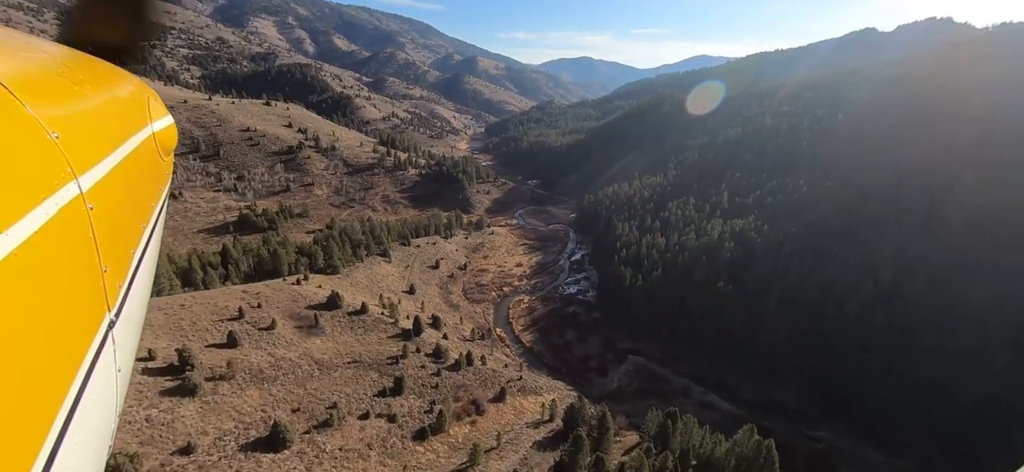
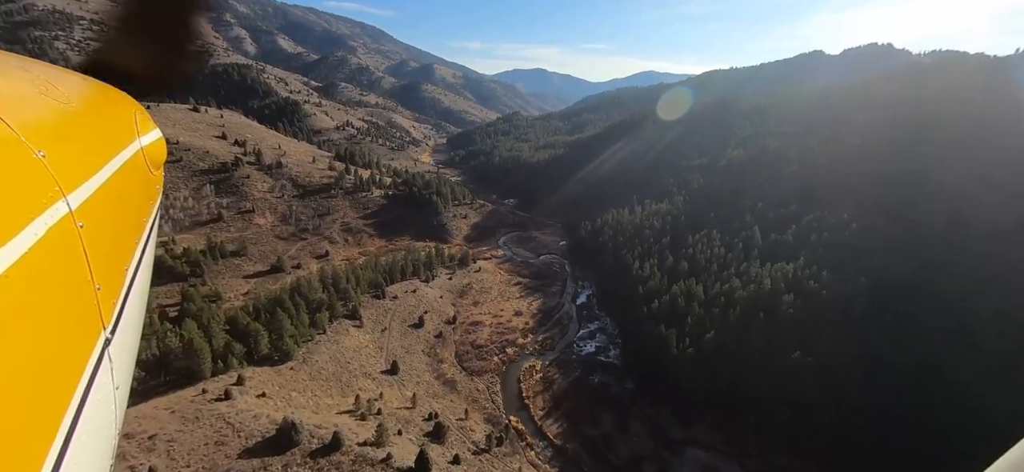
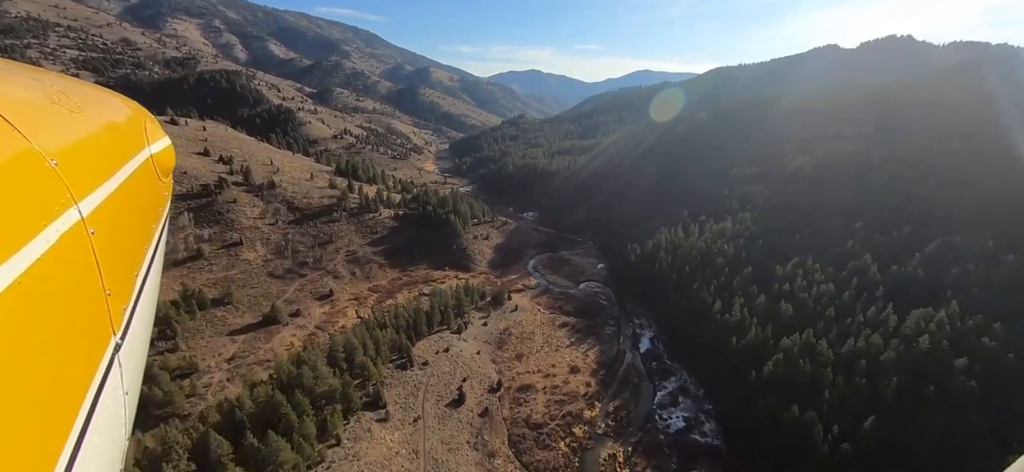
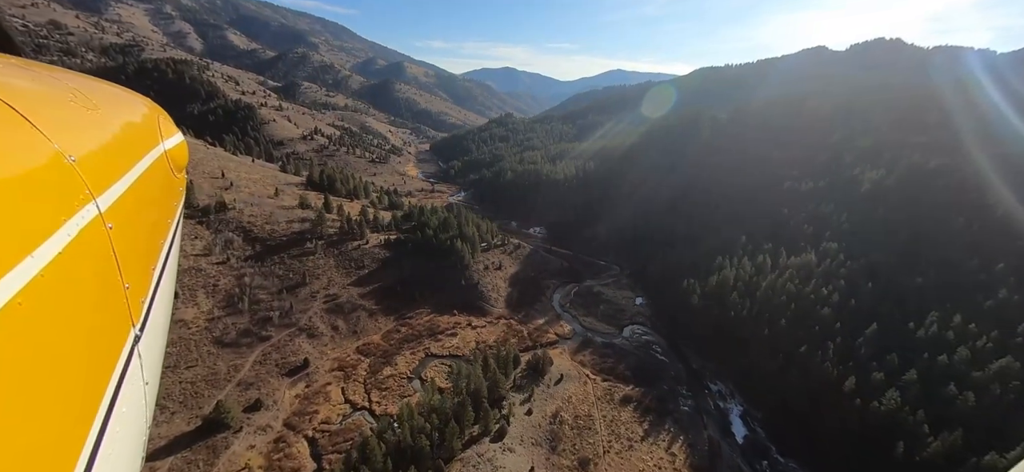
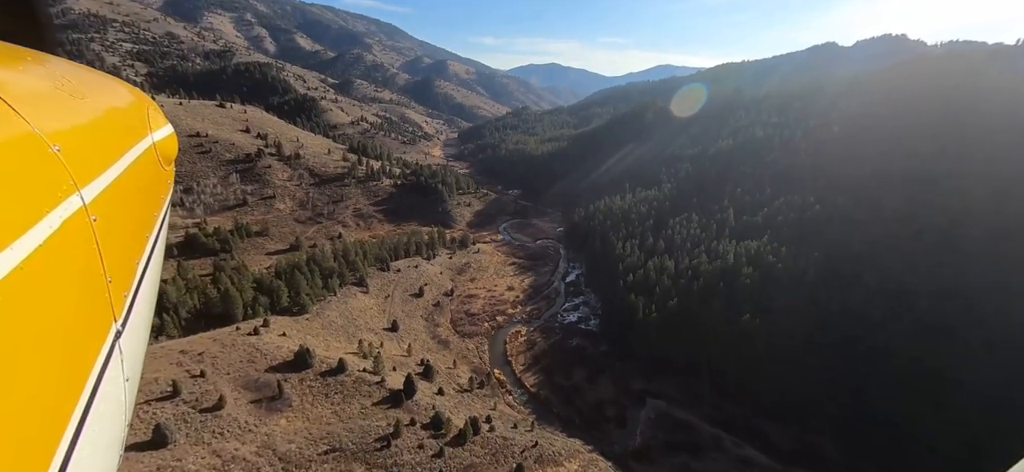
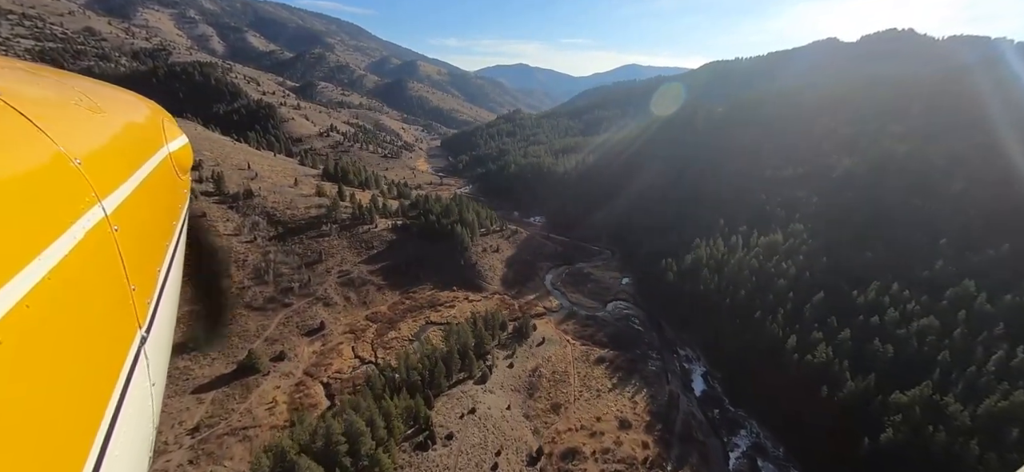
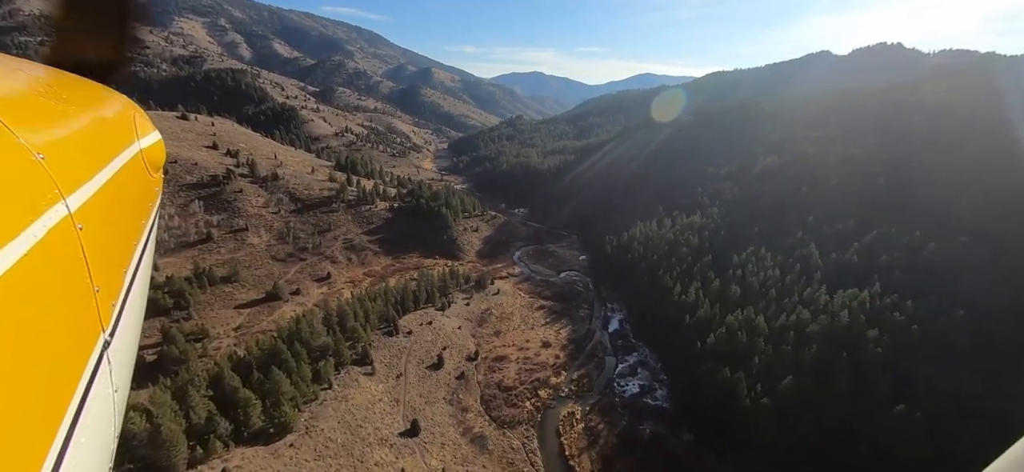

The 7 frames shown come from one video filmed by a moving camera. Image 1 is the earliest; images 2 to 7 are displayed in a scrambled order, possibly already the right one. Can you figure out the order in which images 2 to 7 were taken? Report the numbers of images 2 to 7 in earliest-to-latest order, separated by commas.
5, 2, 7, 3, 6, 4
